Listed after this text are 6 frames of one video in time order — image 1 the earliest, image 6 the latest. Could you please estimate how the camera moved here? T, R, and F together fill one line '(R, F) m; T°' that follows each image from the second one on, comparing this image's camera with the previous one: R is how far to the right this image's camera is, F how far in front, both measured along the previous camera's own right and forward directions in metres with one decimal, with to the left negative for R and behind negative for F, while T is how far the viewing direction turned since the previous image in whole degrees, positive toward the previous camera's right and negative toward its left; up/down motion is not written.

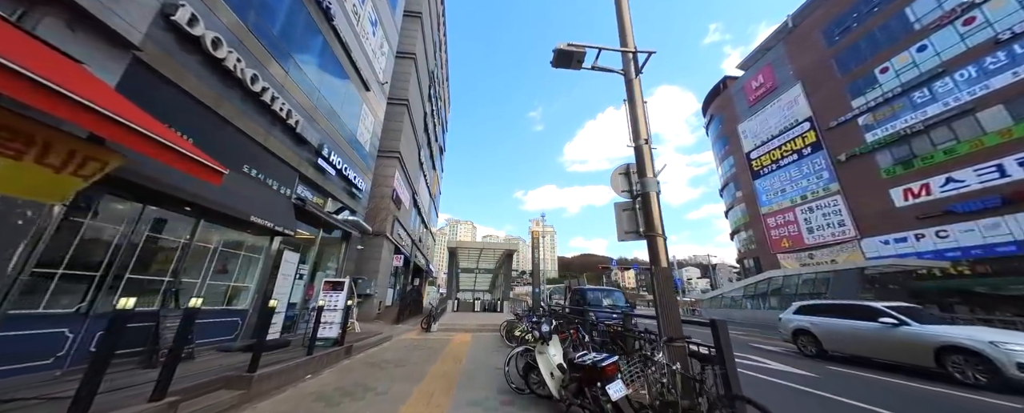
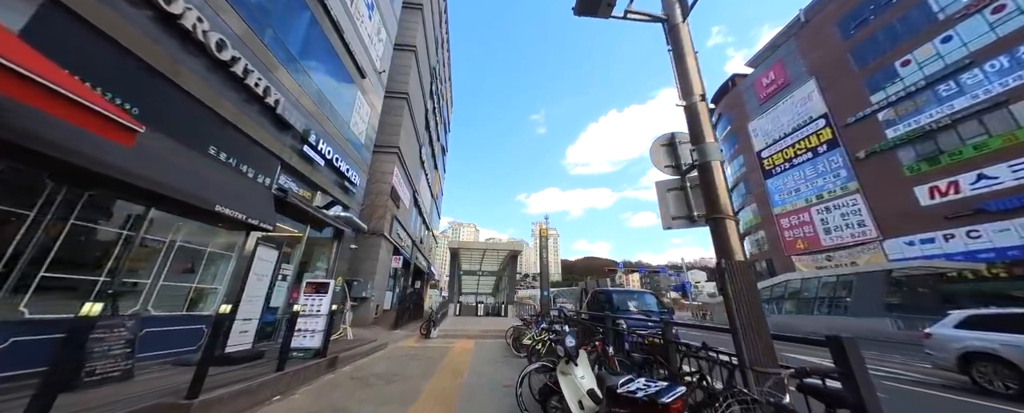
(-0.1, +0.8) m; -1°
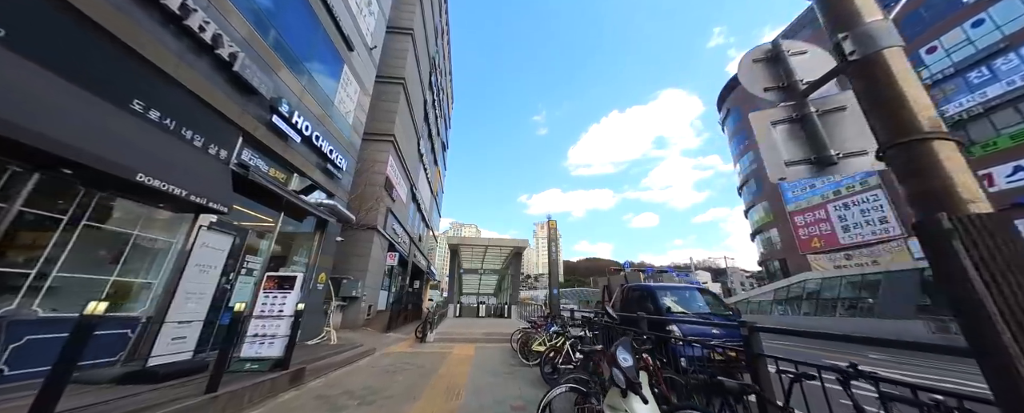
(-0.1, +1.1) m; 0°
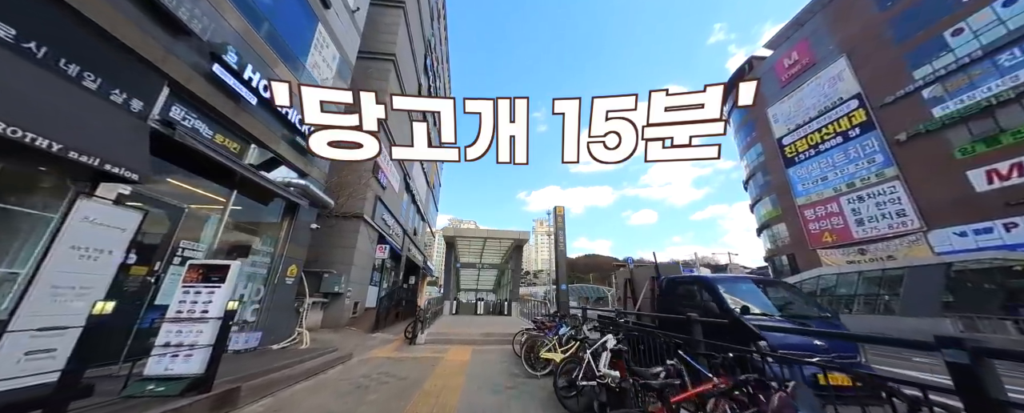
(-0.1, +1.2) m; 0°
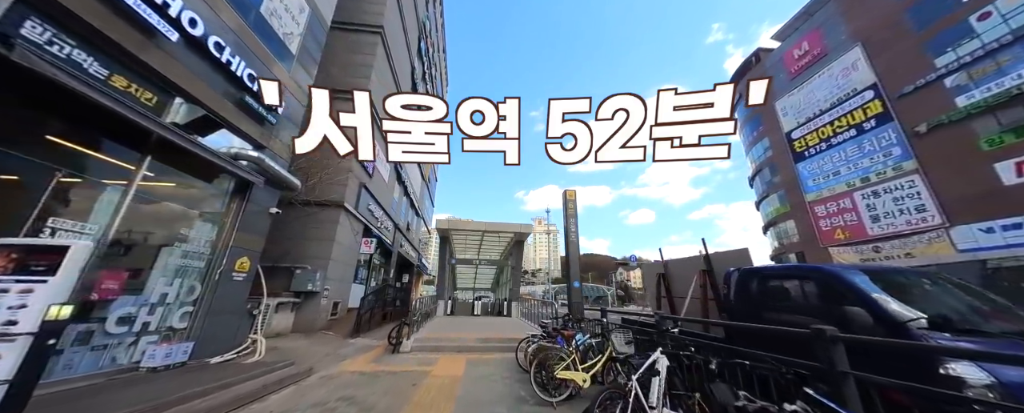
(-0.1, +1.3) m; 0°
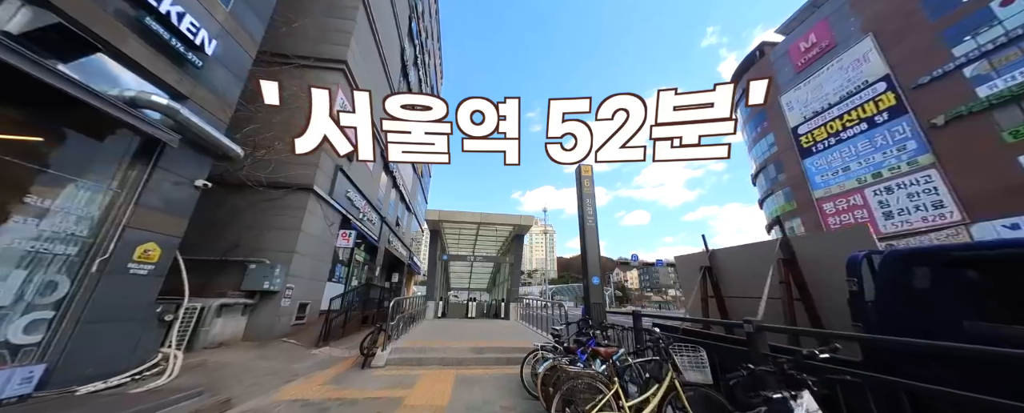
(-0.1, +1.4) m; +1°
